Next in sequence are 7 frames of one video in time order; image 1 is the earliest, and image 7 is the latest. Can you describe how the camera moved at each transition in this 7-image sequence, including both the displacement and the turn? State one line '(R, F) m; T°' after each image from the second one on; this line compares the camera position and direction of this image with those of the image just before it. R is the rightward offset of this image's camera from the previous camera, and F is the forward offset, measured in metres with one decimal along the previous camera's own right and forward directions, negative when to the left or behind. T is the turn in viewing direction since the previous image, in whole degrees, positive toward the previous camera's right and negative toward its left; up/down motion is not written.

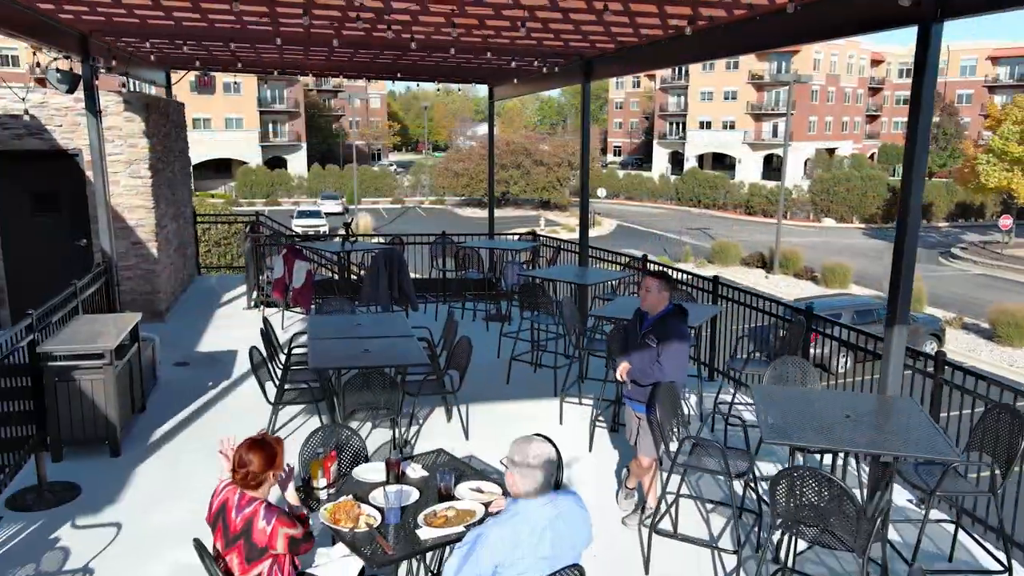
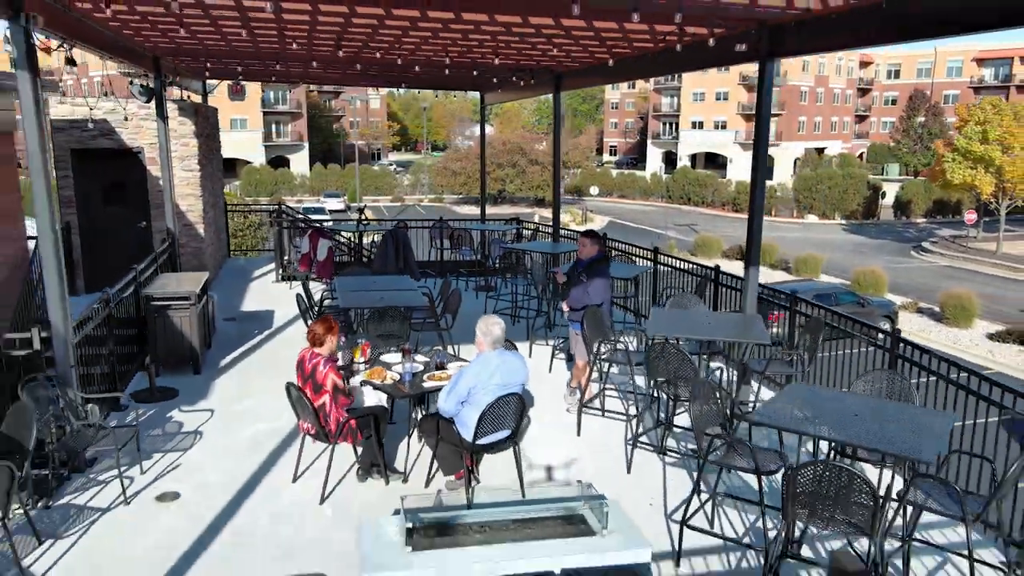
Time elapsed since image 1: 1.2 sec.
(+0.2, -2.0) m; 0°
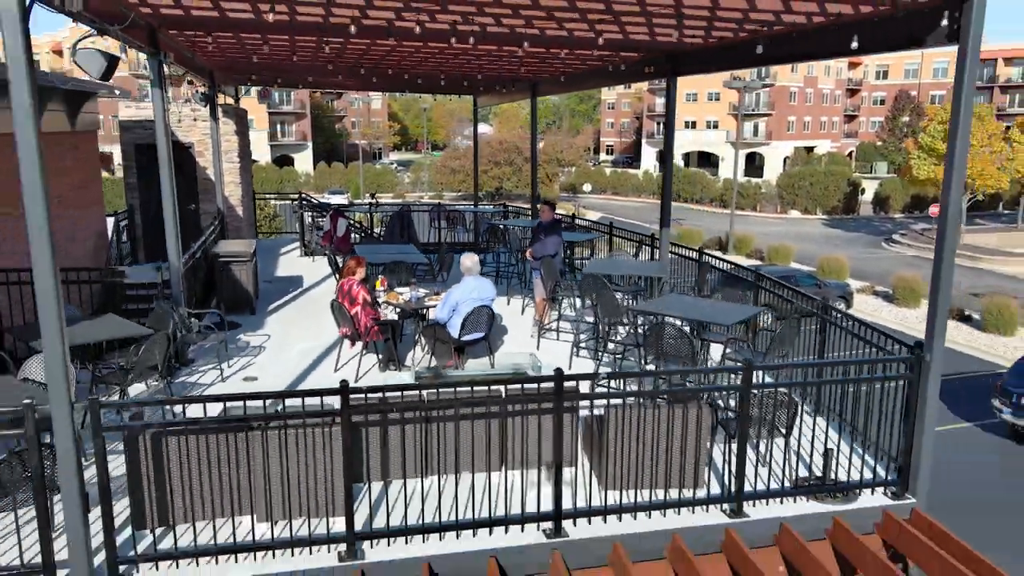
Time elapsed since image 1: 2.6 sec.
(+0.2, -2.3) m; 0°
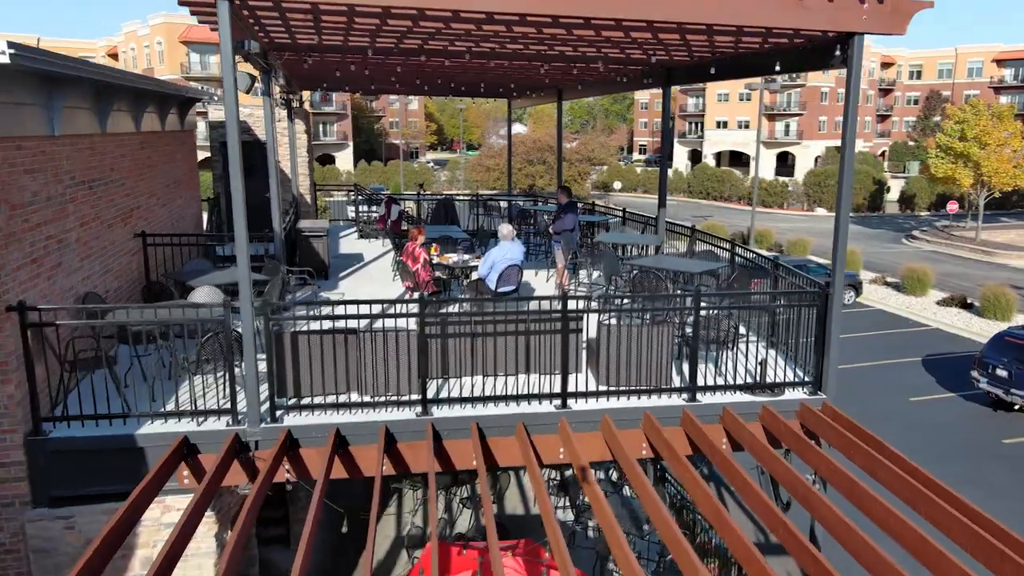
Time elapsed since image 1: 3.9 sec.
(+0.1, -2.1) m; -2°
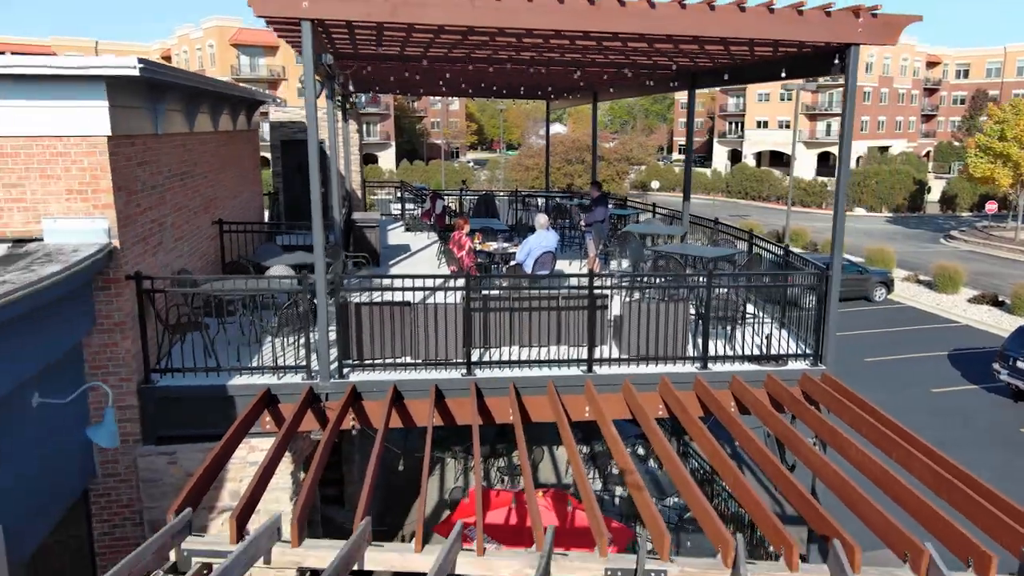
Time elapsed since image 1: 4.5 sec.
(0.0, -1.0) m; -3°
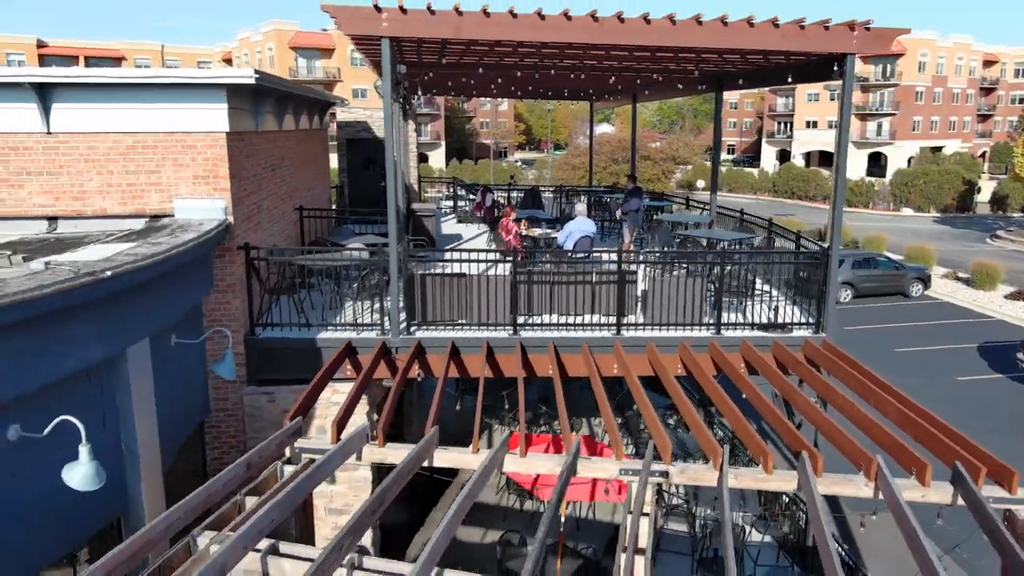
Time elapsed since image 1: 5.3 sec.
(+0.1, -1.4) m; -3°
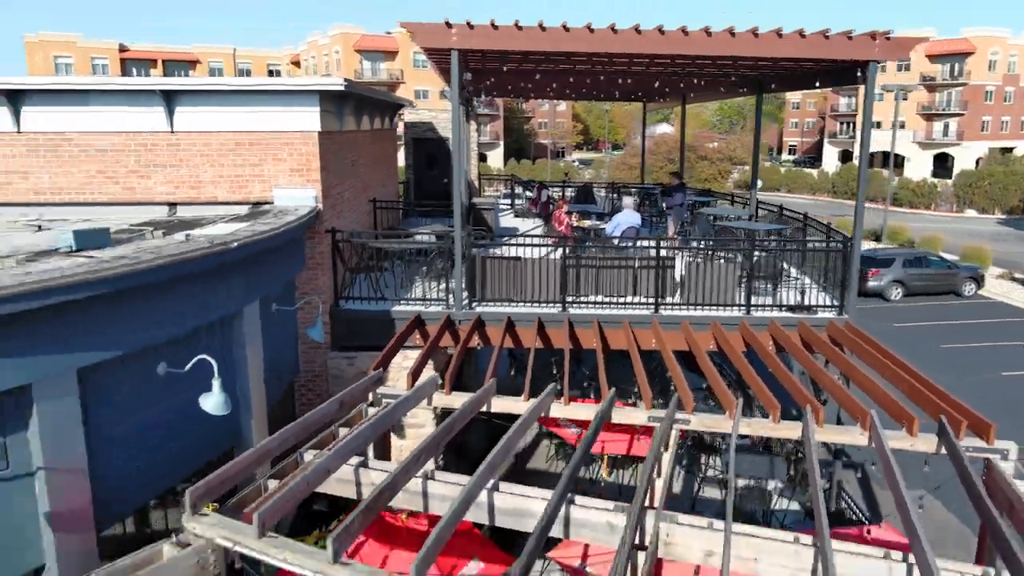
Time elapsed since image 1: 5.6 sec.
(+0.1, -1.2) m; -4°
